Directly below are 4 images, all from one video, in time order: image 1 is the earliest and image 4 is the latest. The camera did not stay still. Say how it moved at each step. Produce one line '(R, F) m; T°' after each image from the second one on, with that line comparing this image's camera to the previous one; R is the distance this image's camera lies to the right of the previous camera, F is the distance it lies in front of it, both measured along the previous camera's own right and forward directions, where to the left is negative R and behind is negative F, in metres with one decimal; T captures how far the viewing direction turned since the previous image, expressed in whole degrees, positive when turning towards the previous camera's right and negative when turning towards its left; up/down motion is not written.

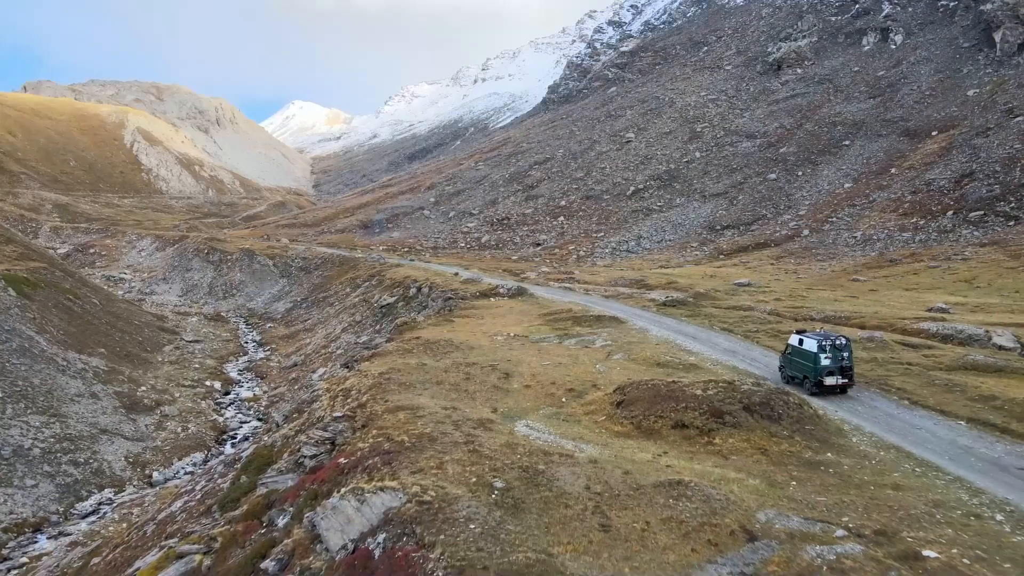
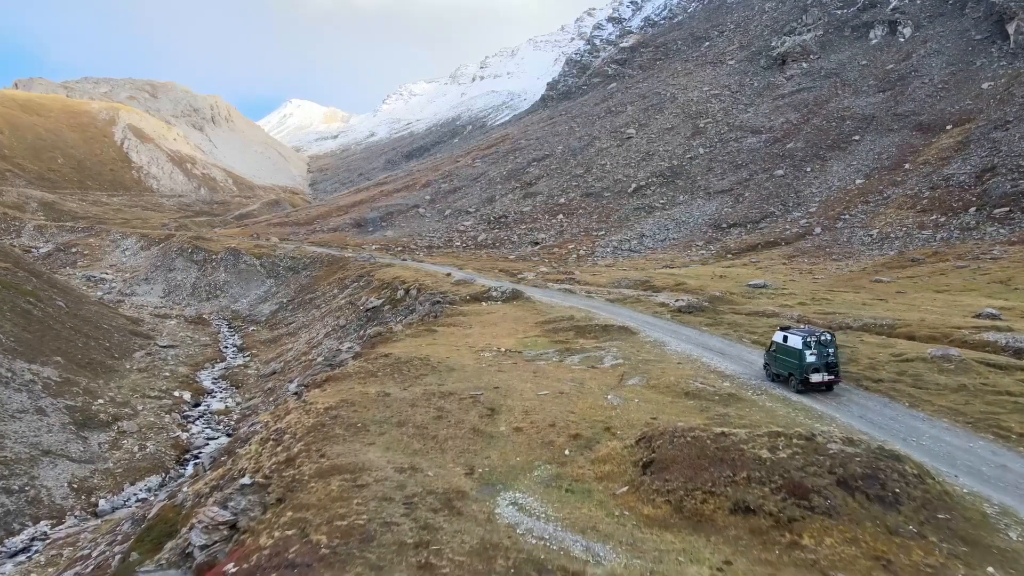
(+0.2, +3.1) m; 0°
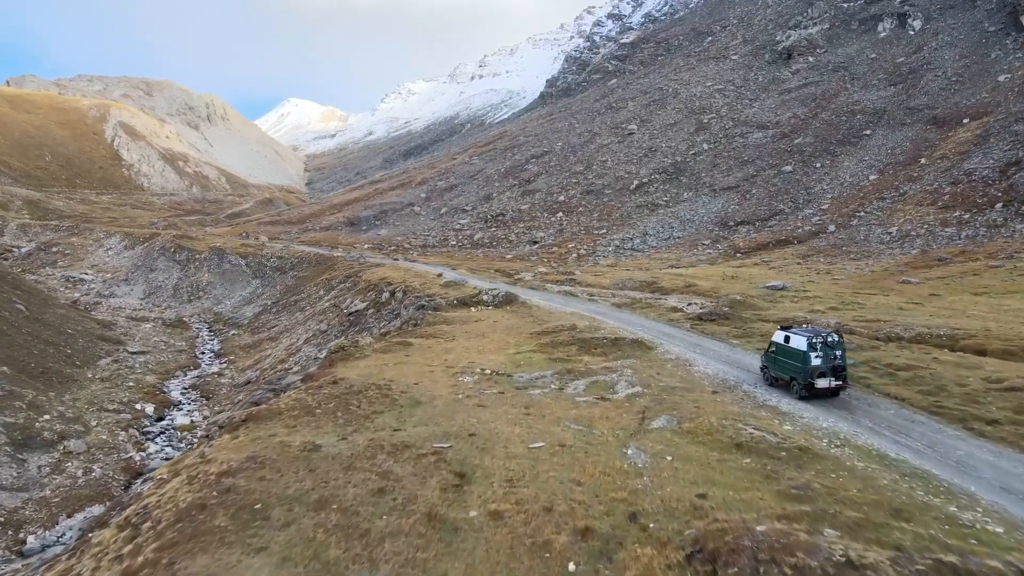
(+0.3, +3.2) m; 0°
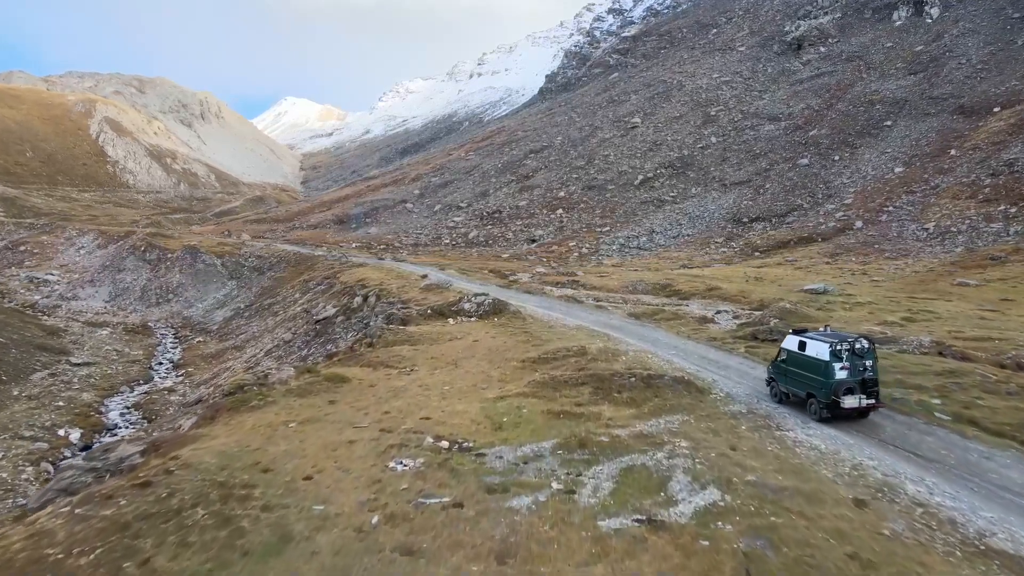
(+0.3, +5.0) m; 0°
